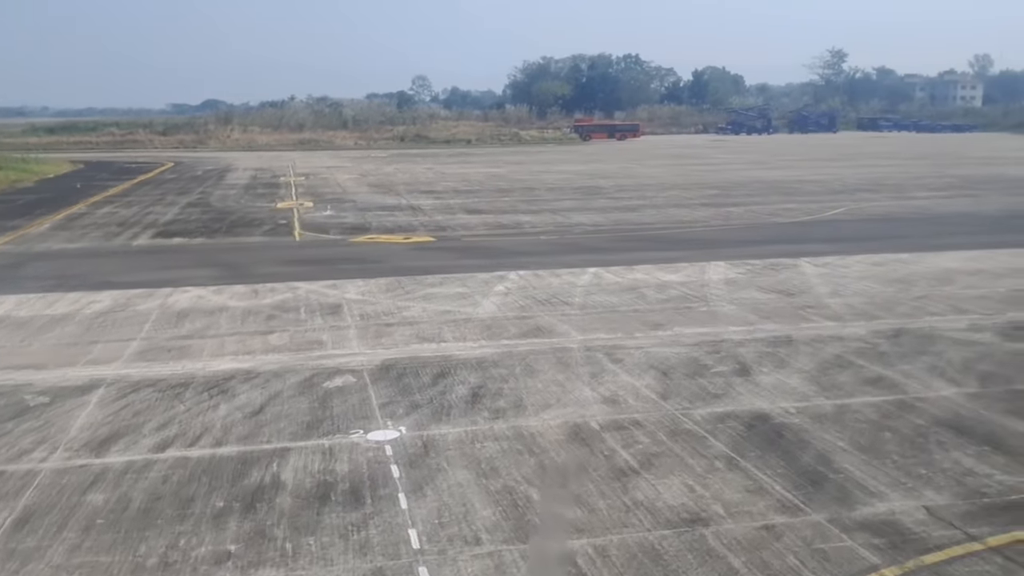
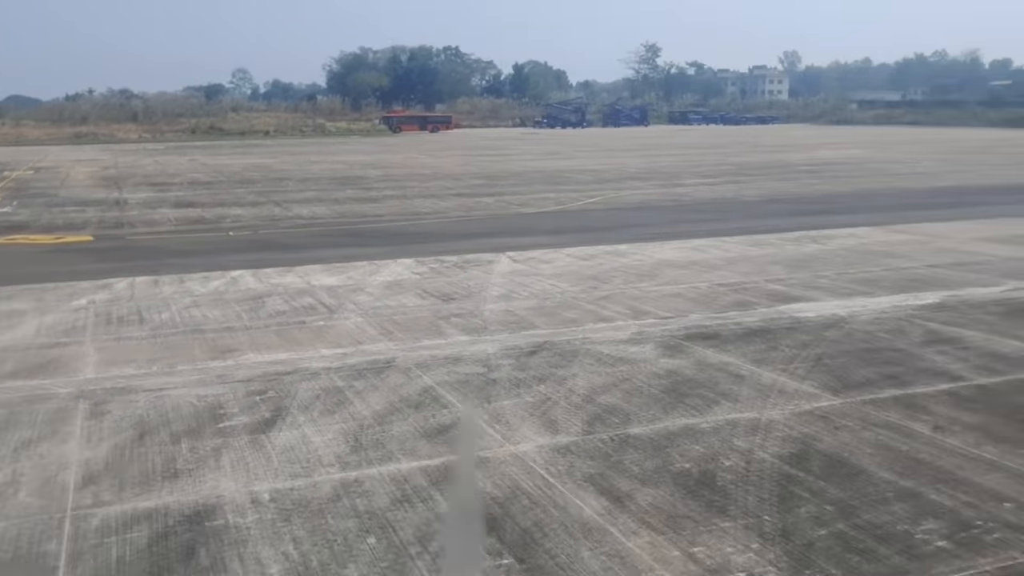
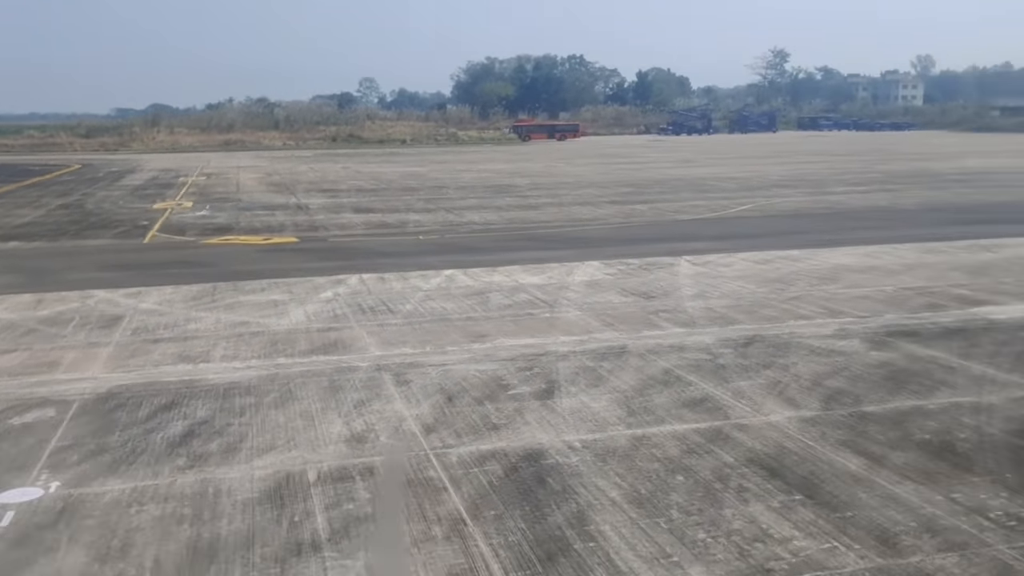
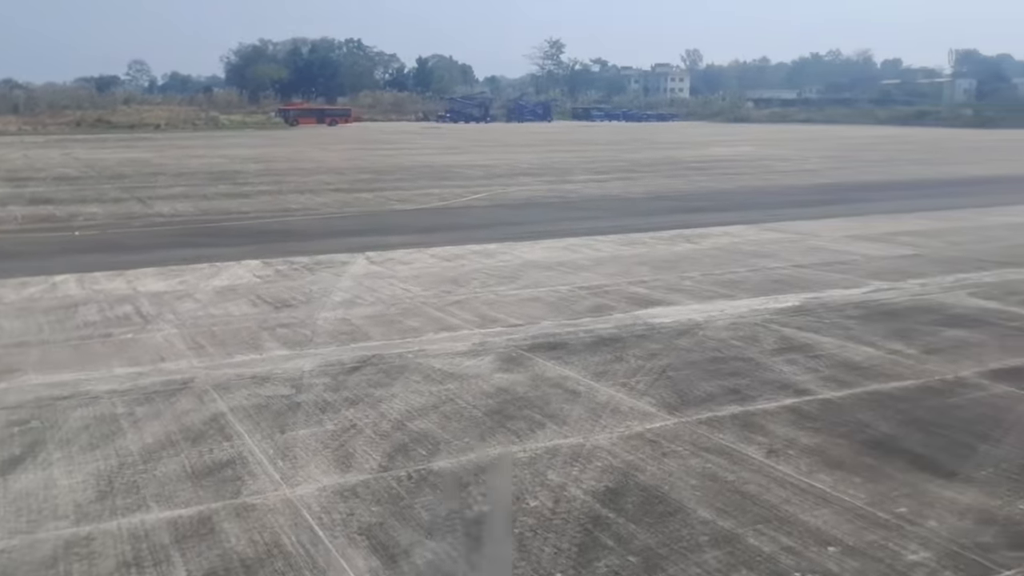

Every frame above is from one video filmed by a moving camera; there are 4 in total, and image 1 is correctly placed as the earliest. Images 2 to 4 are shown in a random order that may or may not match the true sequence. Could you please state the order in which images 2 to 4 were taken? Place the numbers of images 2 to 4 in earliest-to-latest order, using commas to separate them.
3, 2, 4
